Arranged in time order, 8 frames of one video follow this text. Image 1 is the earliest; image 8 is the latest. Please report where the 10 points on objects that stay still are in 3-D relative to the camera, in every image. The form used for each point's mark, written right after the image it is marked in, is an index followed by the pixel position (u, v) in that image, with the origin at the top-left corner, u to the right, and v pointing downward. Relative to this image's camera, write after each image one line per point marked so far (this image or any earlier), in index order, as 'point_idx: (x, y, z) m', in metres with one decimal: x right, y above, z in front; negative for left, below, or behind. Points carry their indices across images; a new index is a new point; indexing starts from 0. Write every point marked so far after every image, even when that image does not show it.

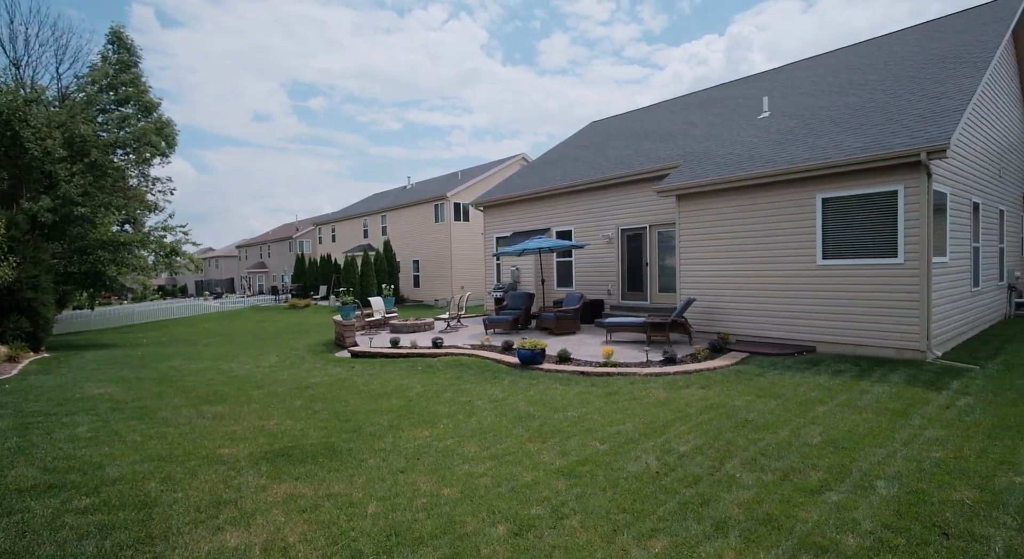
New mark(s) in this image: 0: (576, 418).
0: (+0.7, -1.5, +5.8) m
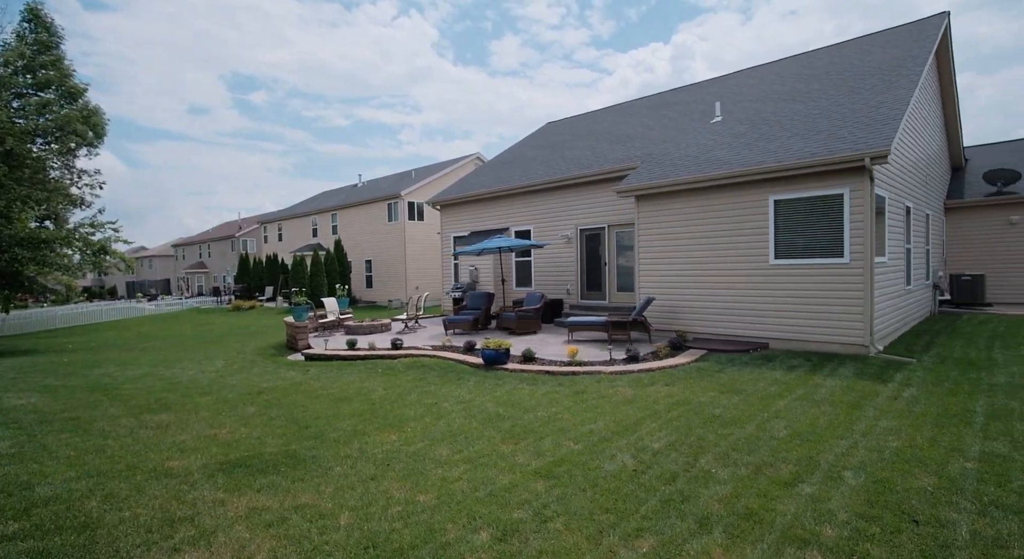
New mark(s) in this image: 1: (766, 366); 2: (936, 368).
0: (+0.4, -1.5, +5.7) m
1: (+3.8, -1.3, +7.8) m
2: (+6.0, -1.3, +7.5) m
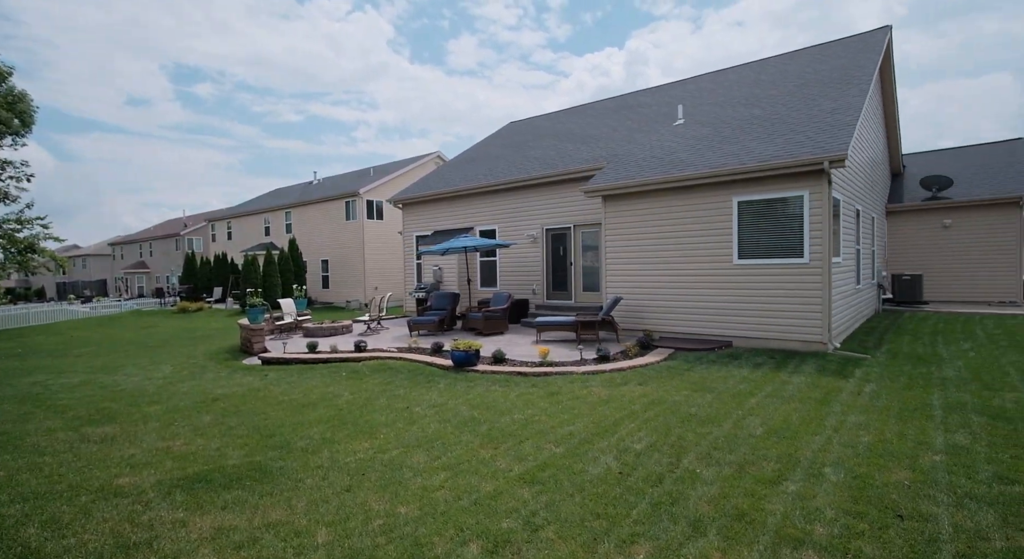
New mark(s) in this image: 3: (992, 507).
0: (+0.1, -1.5, +5.6) m
1: (+3.3, -1.3, +8.0) m
2: (+5.6, -1.2, +7.8) m
3: (+3.0, -1.4, +3.3) m
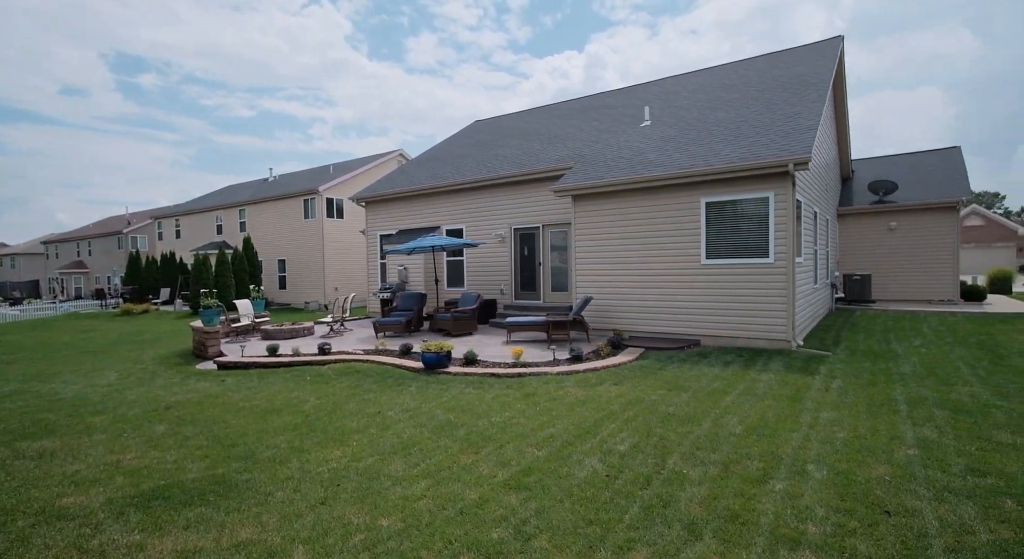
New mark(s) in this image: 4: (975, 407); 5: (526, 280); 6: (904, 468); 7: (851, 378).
0: (-0.1, -1.5, +5.4) m
1: (+2.9, -1.3, +8.1) m
2: (+5.2, -1.2, +8.1) m
3: (+3.0, -1.4, +3.4) m
4: (+4.8, -1.3, +5.5) m
5: (+0.3, 0.0, +13.0) m
6: (+2.9, -1.4, +3.9) m
7: (+4.4, -1.3, +6.9) m
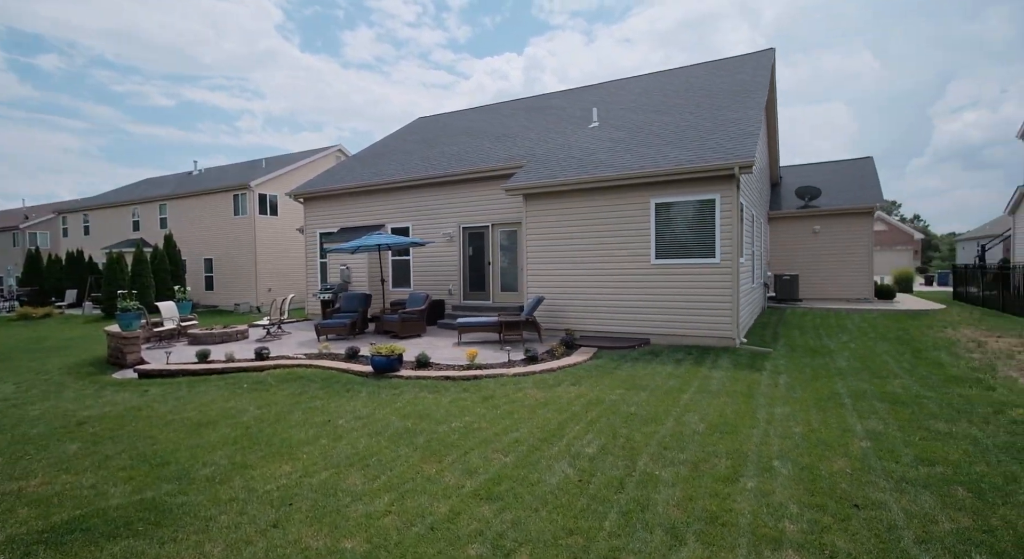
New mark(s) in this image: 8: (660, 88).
0: (-0.5, -1.5, +5.2) m
1: (+2.2, -1.3, +8.2) m
2: (+4.5, -1.2, +8.5) m
3: (+2.8, -1.4, +3.6) m
4: (+4.4, -1.3, +5.8) m
5: (-0.9, 0.0, +12.8) m
6: (+2.7, -1.4, +4.1) m
7: (+3.8, -1.3, +7.2) m
8: (+4.1, +5.2, +14.4) m
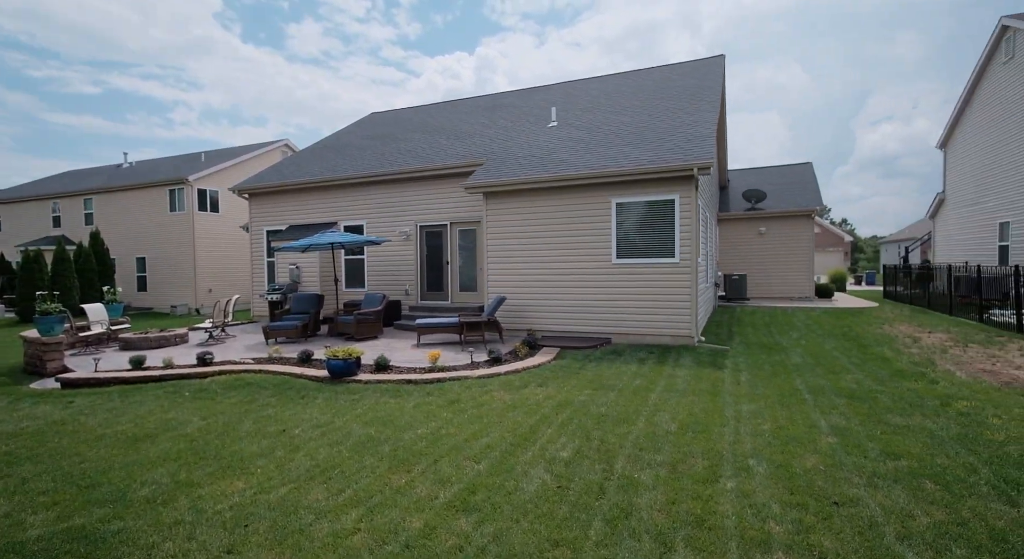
0: (-0.8, -1.5, +5.0) m
1: (+1.6, -1.2, +8.2) m
2: (+3.9, -1.2, +8.7) m
3: (+2.7, -1.4, +3.6) m
4: (+4.0, -1.3, +6.1) m
5: (-1.9, 0.0, +12.5) m
6: (+2.5, -1.4, +4.1) m
7: (+3.4, -1.3, +7.3) m
8: (+2.9, +5.2, +14.6) m
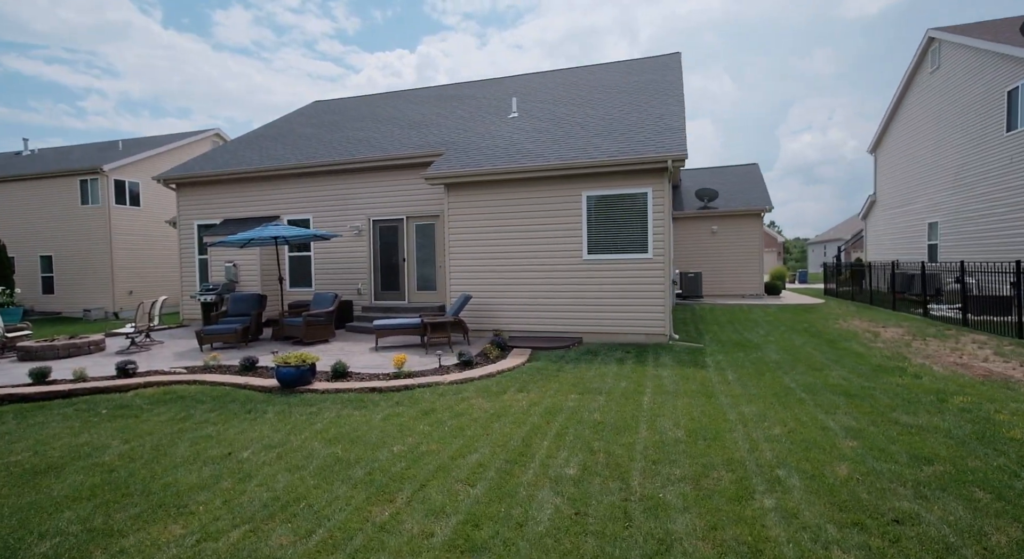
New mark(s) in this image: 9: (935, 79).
0: (-0.8, -1.4, +4.3) m
1: (+1.2, -1.2, +7.7) m
2: (+3.4, -1.1, +8.5) m
3: (+2.7, -1.3, +3.3) m
4: (+3.8, -1.2, +5.9) m
5: (-2.8, 0.0, +11.6) m
6: (+2.5, -1.3, +3.8) m
7: (+3.0, -1.2, +7.1) m
8: (+1.8, +5.3, +14.2) m
9: (+13.9, +6.6, +17.3) m
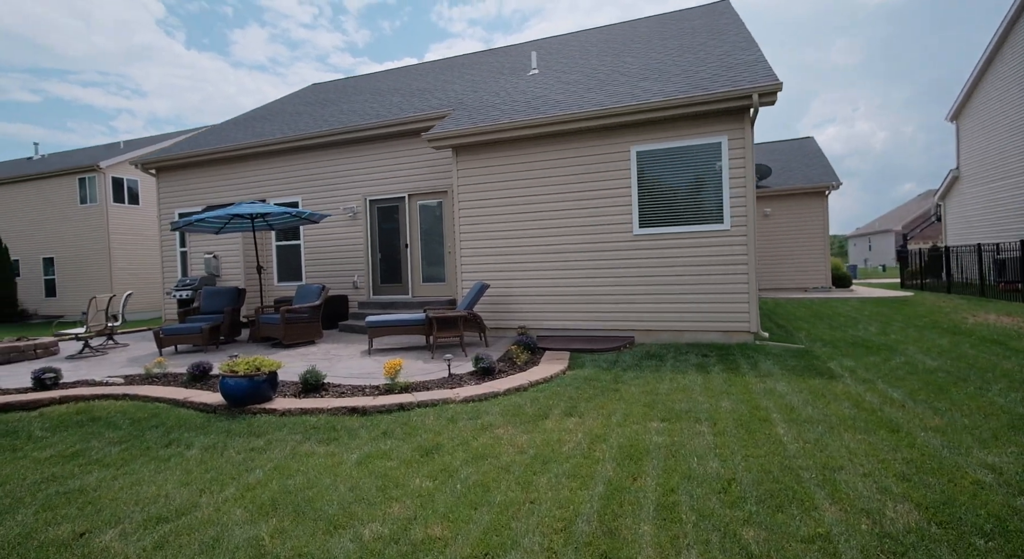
0: (-0.5, -1.1, +2.3) m
1: (+1.7, -0.9, +5.6) m
2: (+3.9, -0.9, +6.2) m
3: (+3.0, -1.0, +1.1) m
4: (+4.2, -0.9, +3.6) m
5: (-2.1, +0.2, +9.7) m
6: (+2.8, -1.0, +1.6) m
7: (+3.5, -0.9, +4.8) m
8: (+2.5, +5.5, +12.1) m
9: (+14.8, +6.9, +14.5) m
